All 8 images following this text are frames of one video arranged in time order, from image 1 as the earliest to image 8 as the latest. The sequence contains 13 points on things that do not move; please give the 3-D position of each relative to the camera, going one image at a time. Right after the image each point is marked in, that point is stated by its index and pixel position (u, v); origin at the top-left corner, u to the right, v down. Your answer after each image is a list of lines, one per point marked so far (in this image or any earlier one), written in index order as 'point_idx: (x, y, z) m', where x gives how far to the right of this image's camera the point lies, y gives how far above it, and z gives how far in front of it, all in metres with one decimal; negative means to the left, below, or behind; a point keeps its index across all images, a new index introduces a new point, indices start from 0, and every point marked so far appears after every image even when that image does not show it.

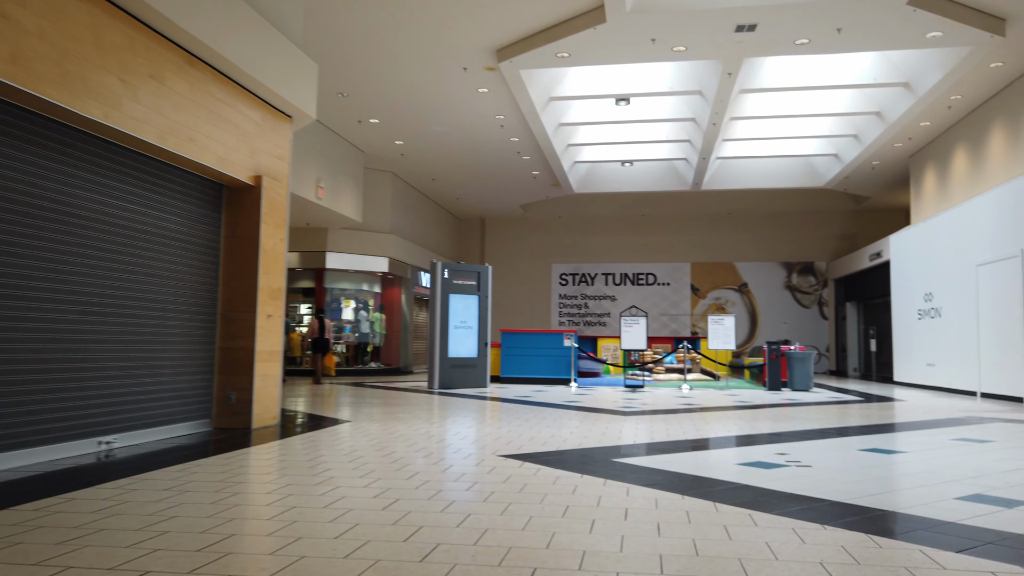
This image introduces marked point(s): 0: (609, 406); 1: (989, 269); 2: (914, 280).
0: (+1.2, -1.5, +9.5) m
1: (+7.1, +0.3, +11.1) m
2: (+7.8, +0.2, +14.4) m
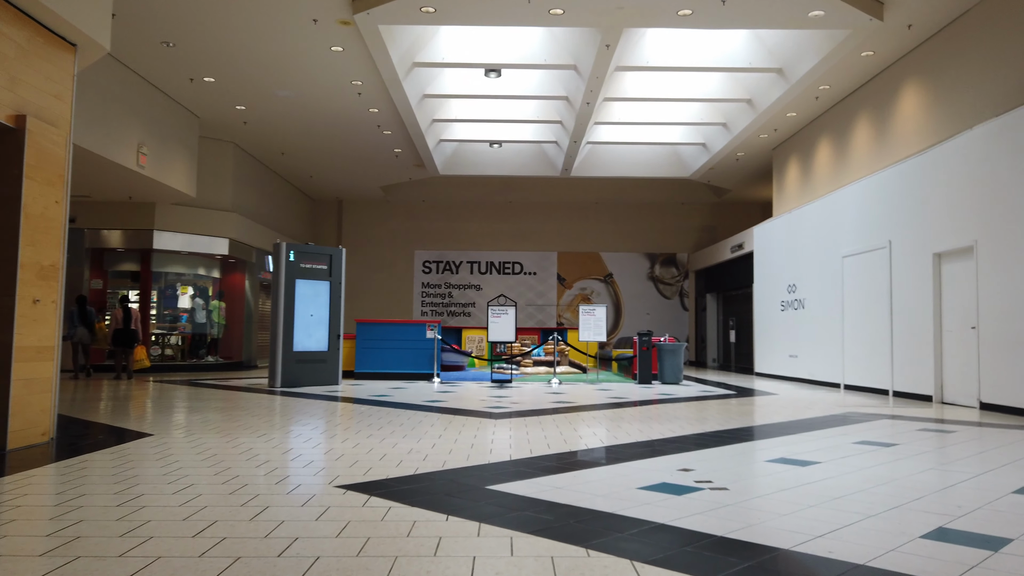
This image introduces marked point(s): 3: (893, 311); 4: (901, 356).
0: (-0.4, -1.3, +8.5) m
1: (+5.1, +0.4, +11.1) m
2: (+5.1, +0.3, +14.5) m
3: (+5.1, -0.3, +10.0) m
4: (+5.0, -0.9, +9.7) m
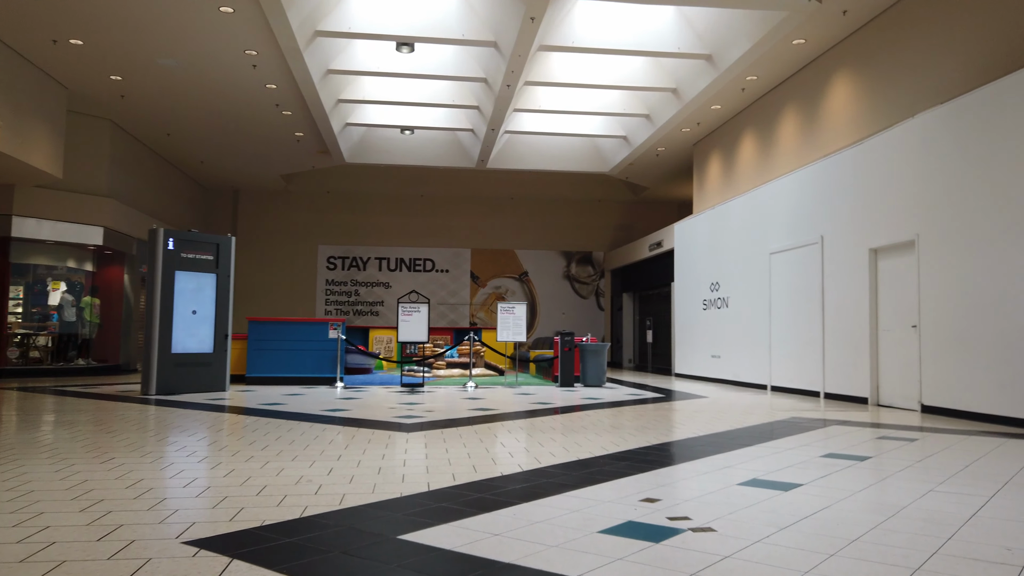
0: (-1.3, -1.2, +7.4) m
1: (+3.9, +0.4, +10.7) m
2: (+3.5, +0.4, +14.0) m
3: (+4.0, -0.3, +9.6) m
4: (+4.0, -0.9, +9.3) m
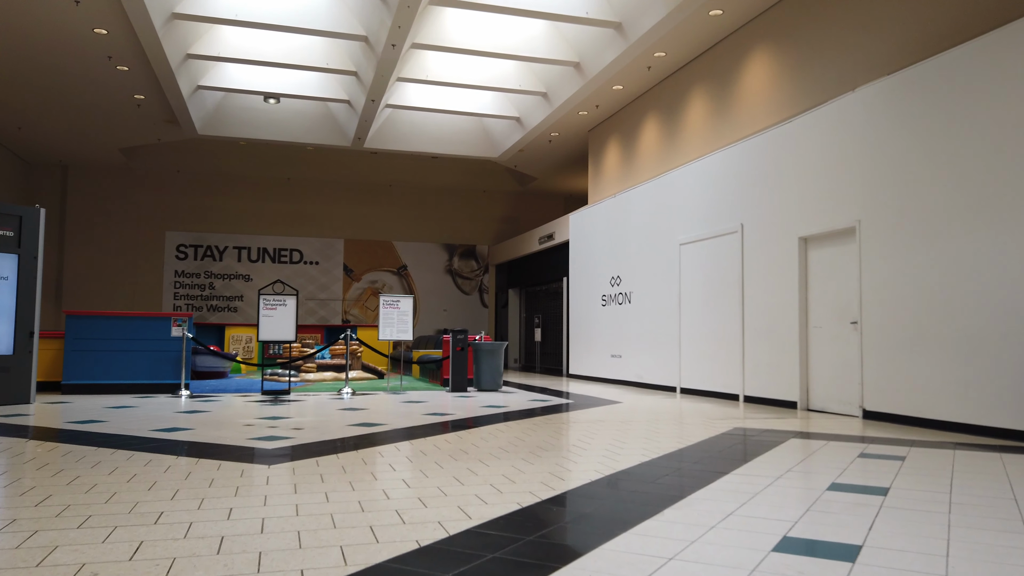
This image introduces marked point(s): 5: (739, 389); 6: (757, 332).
0: (-2.1, -1.1, +5.8) m
1: (+2.4, +0.5, +9.9) m
2: (+1.5, +0.5, +13.1) m
3: (+2.7, -0.2, +8.8) m
4: (+2.8, -0.8, +8.5) m
5: (+2.7, -1.2, +8.8) m
6: (+2.8, -0.5, +8.5) m
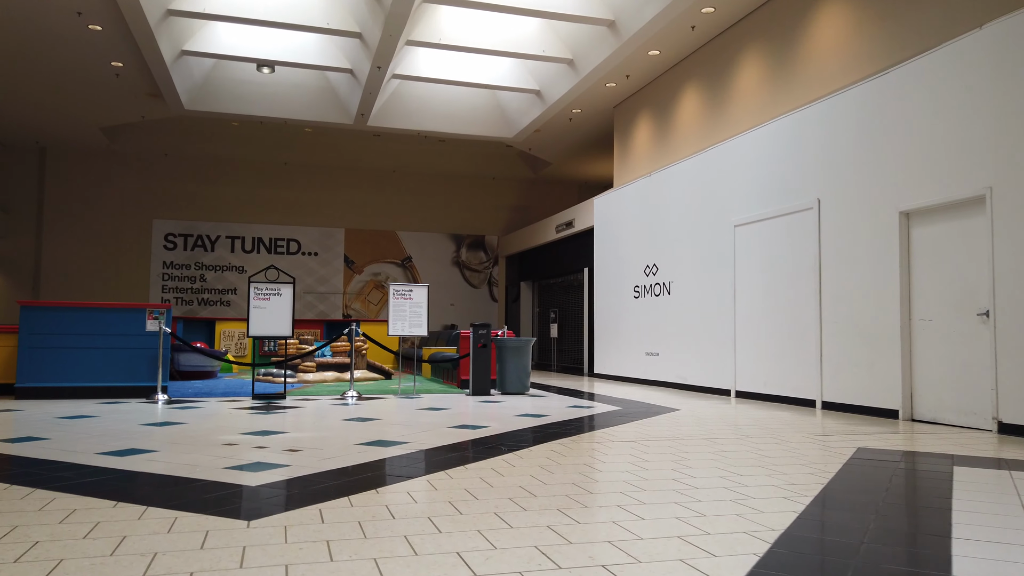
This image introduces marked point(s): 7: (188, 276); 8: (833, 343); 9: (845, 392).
0: (-1.7, -1.0, +4.4) m
1: (+2.8, +0.7, +8.5) m
2: (+1.8, +0.6, +11.7) m
3: (+3.1, -0.1, +7.4) m
4: (+3.1, -0.6, +7.2) m
5: (+3.0, -1.0, +7.5) m
6: (+3.1, -0.4, +7.1) m
7: (-7.5, +0.3, +17.3) m
8: (+3.1, -0.5, +7.2) m
9: (+3.2, -1.0, +7.0) m
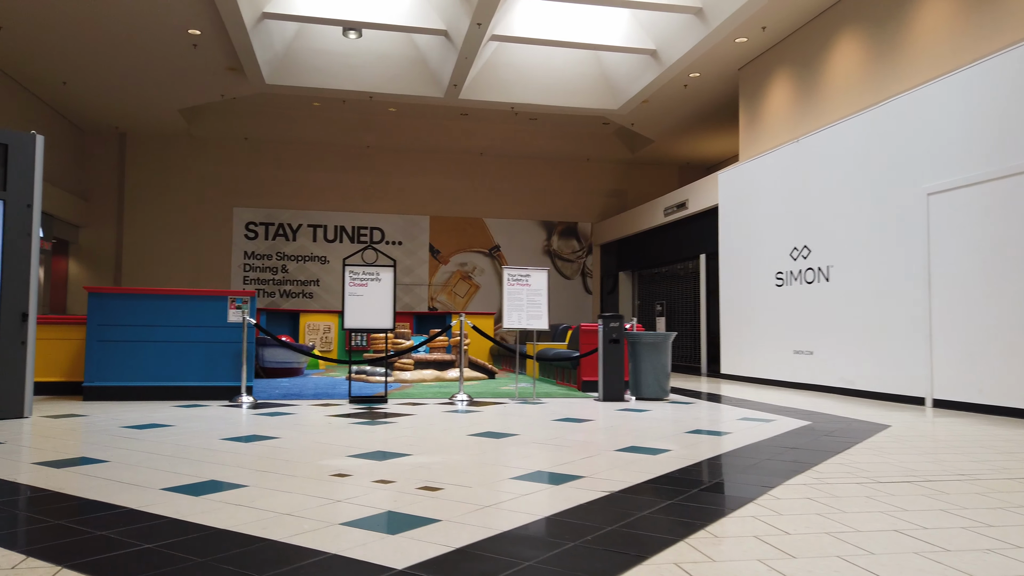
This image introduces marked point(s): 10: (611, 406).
0: (-0.8, -0.9, +3.1) m
1: (+4.1, +0.8, +6.8) m
2: (+3.5, +0.8, +10.1) m
3: (+4.3, +0.1, +5.7) m
4: (+4.3, -0.5, +5.5) m
5: (+4.2, -0.9, +5.7) m
6: (+4.3, -0.2, +5.4) m
7: (-5.3, +0.5, +16.5) m
8: (+4.3, -0.4, +5.5) m
9: (+4.3, -0.8, +5.3) m
10: (+0.9, -1.1, +6.9) m
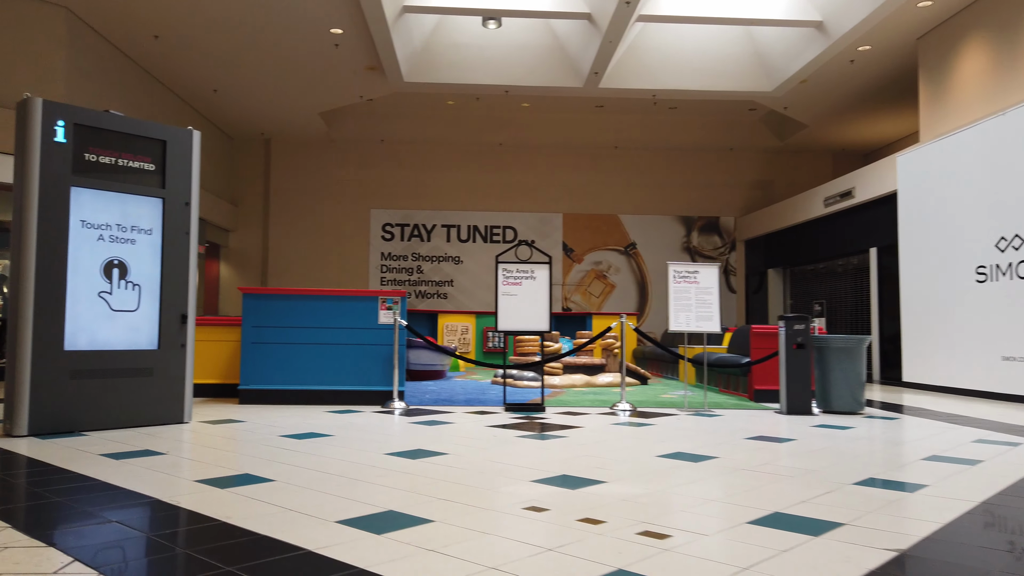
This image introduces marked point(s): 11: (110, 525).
0: (0.0, -0.8, +2.6) m
1: (+5.4, +0.9, +5.4) m
2: (+5.3, +0.8, +8.8) m
3: (+5.4, +0.1, +4.3) m
4: (+5.4, -0.4, +4.1) m
5: (+5.4, -0.8, +4.4) m
6: (+5.4, -0.2, +4.0) m
7: (-2.3, +0.4, +16.5) m
8: (+5.4, -0.3, +4.1) m
9: (+5.4, -0.8, +3.9) m
10: (+2.3, -1.1, +6.0) m
11: (-1.4, -0.9, +2.6) m
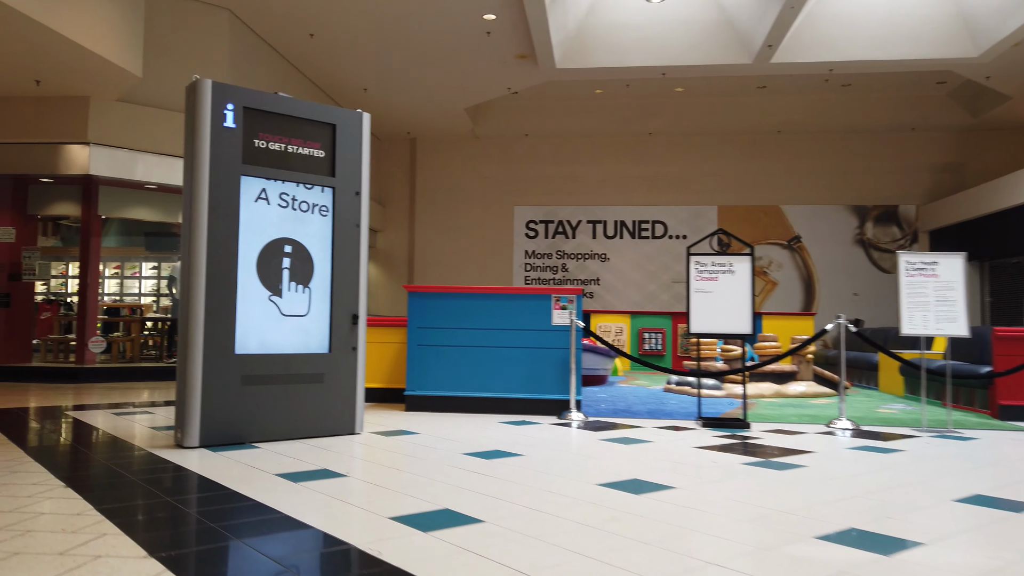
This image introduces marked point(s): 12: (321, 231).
0: (+0.8, -0.8, +1.8) m
1: (+6.6, +0.9, +3.7) m
2: (+7.1, +0.9, +7.0) m
3: (+6.4, +0.2, +2.5) m
4: (+6.4, -0.4, +2.3) m
5: (+6.4, -0.8, +2.6) m
6: (+6.4, -0.1, +2.3) m
7: (+0.8, +0.5, +15.9) m
8: (+6.4, -0.2, +2.3) m
9: (+6.4, -0.7, +2.2) m
10: (+3.7, -1.0, +4.8) m
11: (-0.5, -0.9, +2.1) m
12: (-1.2, +0.3, +5.1) m
